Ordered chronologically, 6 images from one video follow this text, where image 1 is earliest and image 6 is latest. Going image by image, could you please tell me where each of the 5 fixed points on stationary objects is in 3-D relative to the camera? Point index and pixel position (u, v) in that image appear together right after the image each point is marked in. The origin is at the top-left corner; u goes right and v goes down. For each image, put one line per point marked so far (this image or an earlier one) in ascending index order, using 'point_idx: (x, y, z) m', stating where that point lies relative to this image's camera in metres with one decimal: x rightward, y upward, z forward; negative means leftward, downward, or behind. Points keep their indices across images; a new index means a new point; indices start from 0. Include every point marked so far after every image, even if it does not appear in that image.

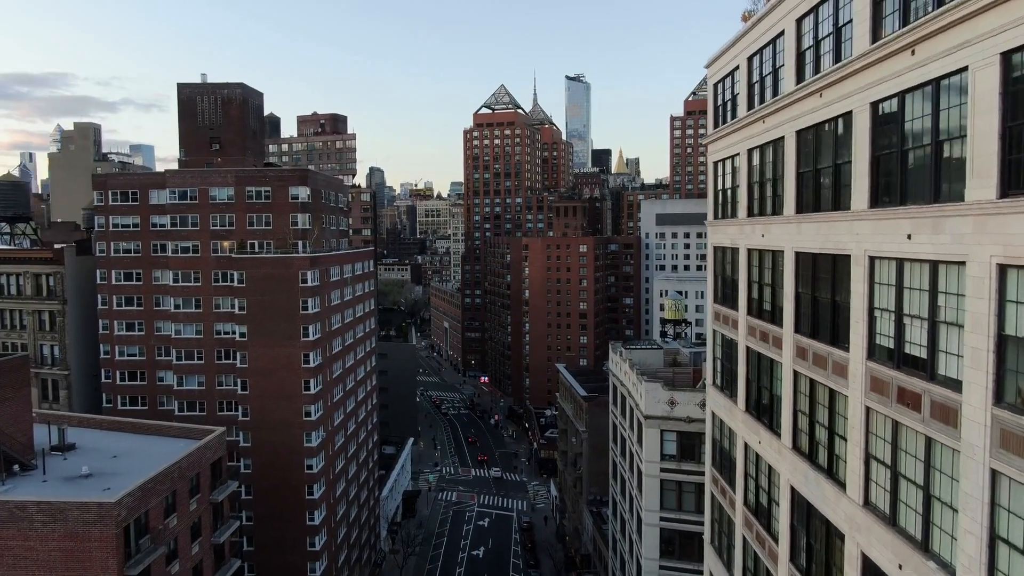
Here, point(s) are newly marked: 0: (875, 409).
0: (+8.4, -2.8, +16.1) m
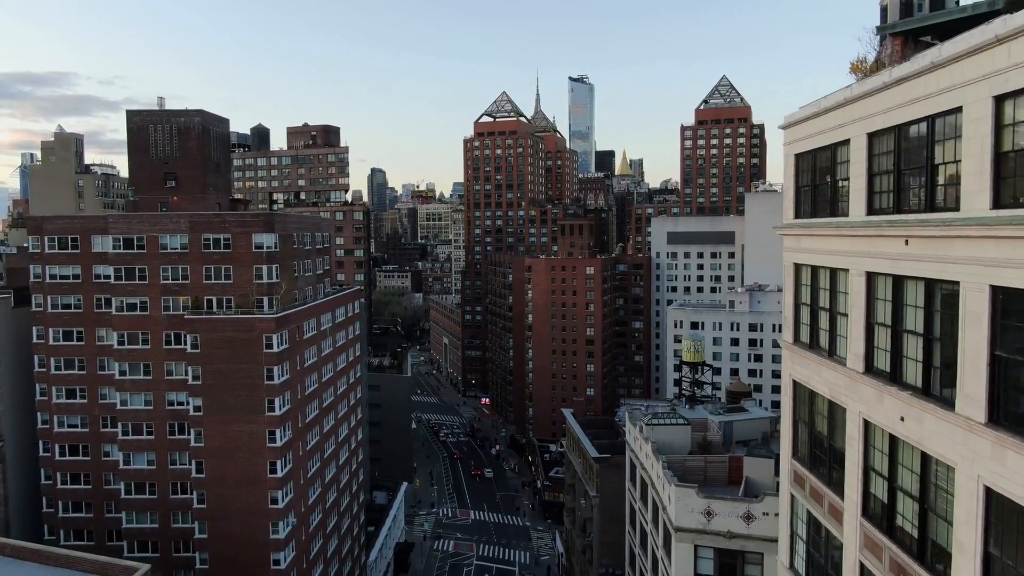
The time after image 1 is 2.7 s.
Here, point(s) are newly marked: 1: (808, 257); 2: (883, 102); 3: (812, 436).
0: (+8.3, -7.3, +7.8) m
1: (+8.4, +0.9, +19.7) m
2: (+8.3, +4.2, +15.6) m
3: (+8.6, -4.2, +20.0) m
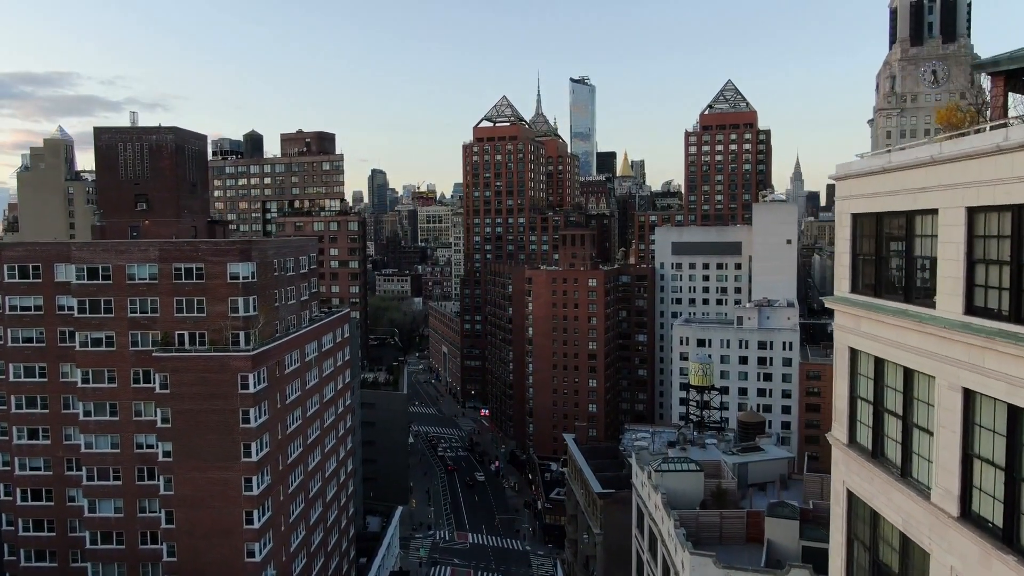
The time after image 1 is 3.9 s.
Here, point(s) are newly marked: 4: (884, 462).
0: (+8.0, -9.5, +3.9) m
1: (+8.2, -1.3, +15.8) m
2: (+8.1, +2.0, +11.8) m
3: (+8.4, -6.4, +16.1) m
4: (+8.2, -3.9, +15.5) m
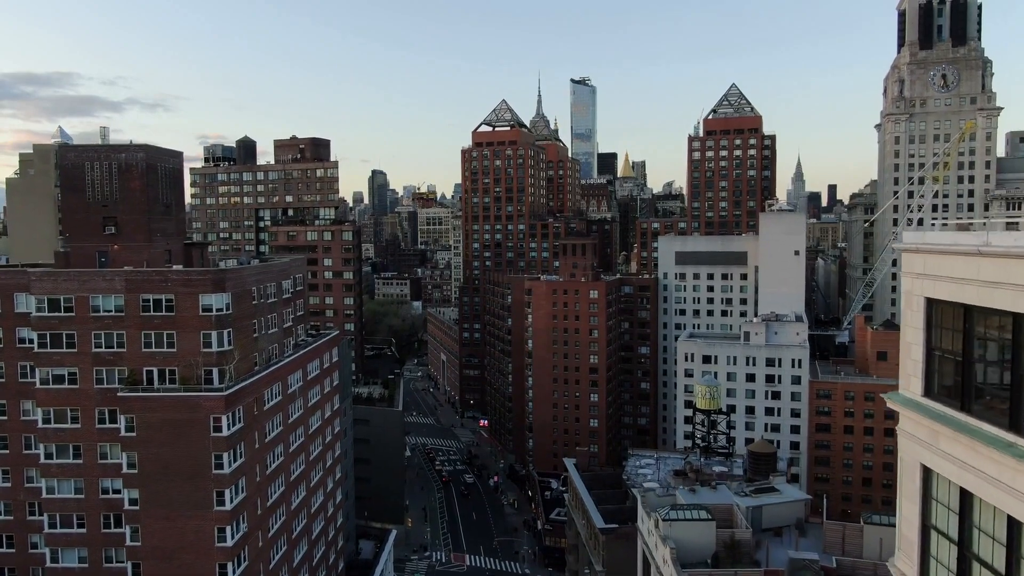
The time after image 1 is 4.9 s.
0: (+7.8, -11.4, +0.5) m
1: (+7.9, -3.3, +12.4) m
2: (+7.8, 0.0, +8.3) m
3: (+8.1, -8.3, +12.7) m
4: (+8.0, -5.8, +12.0) m
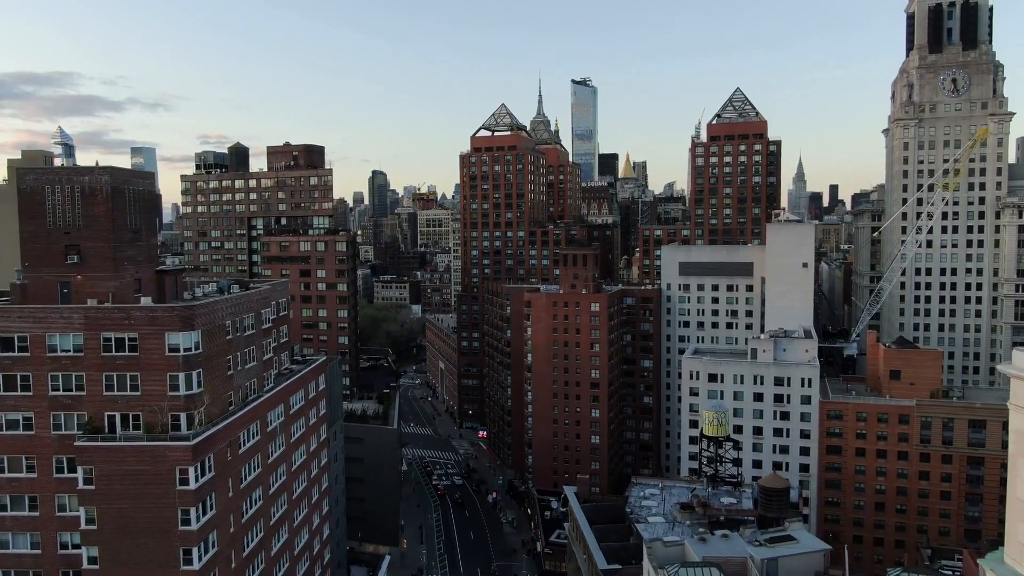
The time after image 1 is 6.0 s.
0: (+7.4, -13.5, -3.0) m
1: (+7.6, -5.3, +8.9) m
2: (+7.5, -2.0, +4.8) m
3: (+7.8, -10.4, +9.2) m
4: (+7.6, -7.9, +8.6) m
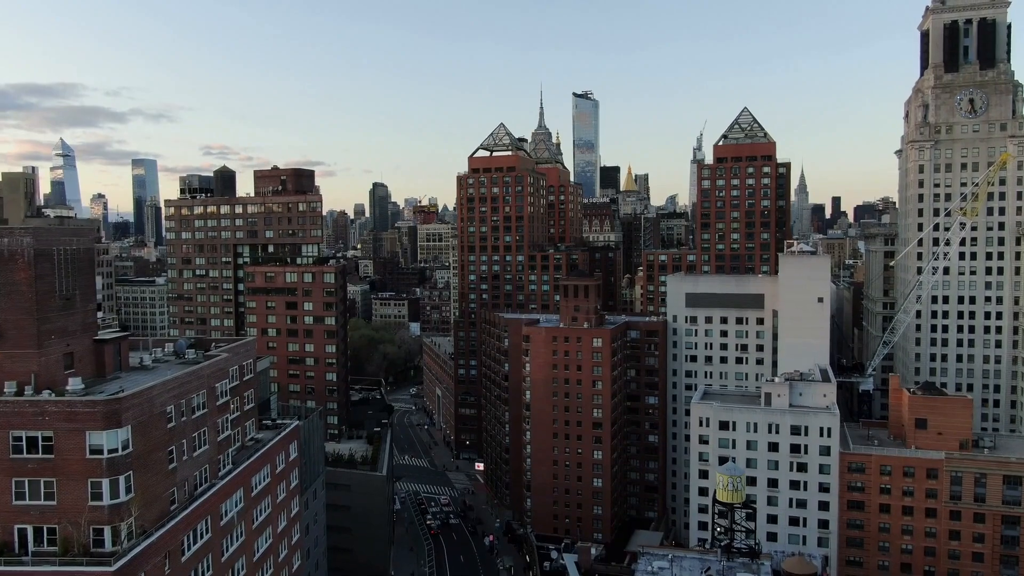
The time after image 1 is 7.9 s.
0: (+6.8, -17.0, -9.3) m
1: (+6.9, -9.0, +2.8) m
2: (+6.8, -5.6, -1.3) m
3: (+7.1, -14.1, +3.0) m
4: (+7.0, -11.6, +2.4) m
